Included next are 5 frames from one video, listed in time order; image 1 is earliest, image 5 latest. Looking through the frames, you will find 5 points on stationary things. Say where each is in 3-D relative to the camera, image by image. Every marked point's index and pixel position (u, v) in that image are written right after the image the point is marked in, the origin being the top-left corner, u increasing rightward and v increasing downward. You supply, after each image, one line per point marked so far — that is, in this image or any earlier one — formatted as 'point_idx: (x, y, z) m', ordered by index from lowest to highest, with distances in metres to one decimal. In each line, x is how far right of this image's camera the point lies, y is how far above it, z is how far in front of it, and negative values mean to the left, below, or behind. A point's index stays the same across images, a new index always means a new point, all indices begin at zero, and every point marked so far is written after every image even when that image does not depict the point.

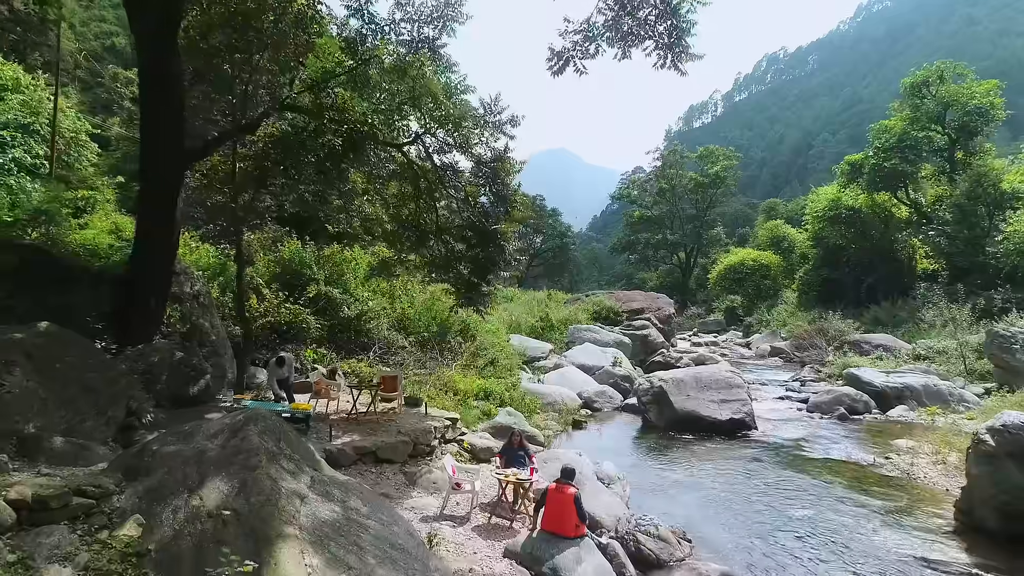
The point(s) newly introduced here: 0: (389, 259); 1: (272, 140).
0: (-2.1, +0.5, +9.1) m
1: (-3.4, +2.1, +7.6) m
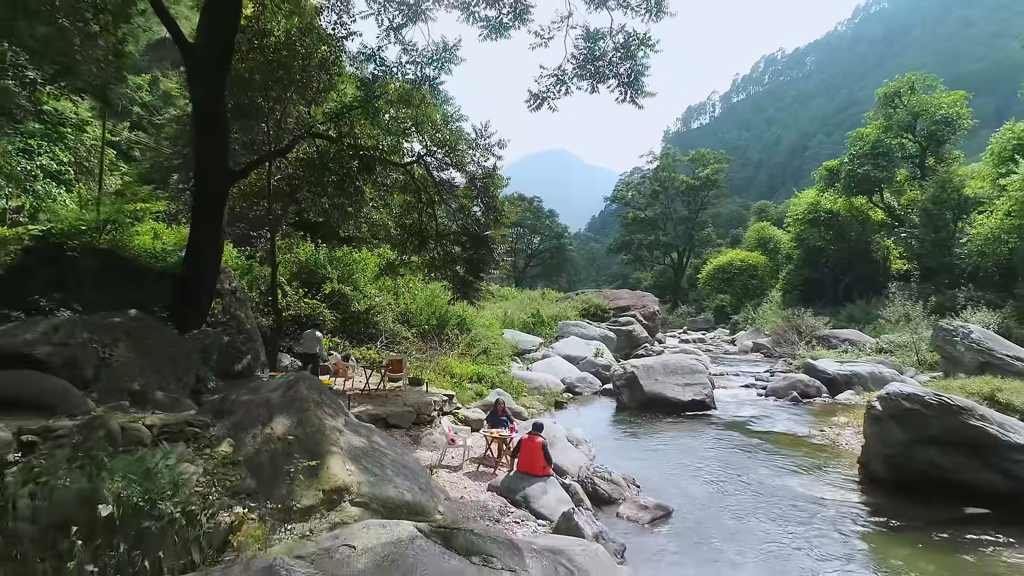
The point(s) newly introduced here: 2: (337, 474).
0: (-2.3, +0.5, +10.5) m
1: (-3.6, +2.1, +9.0) m
2: (-1.4, -1.5, +4.3) m
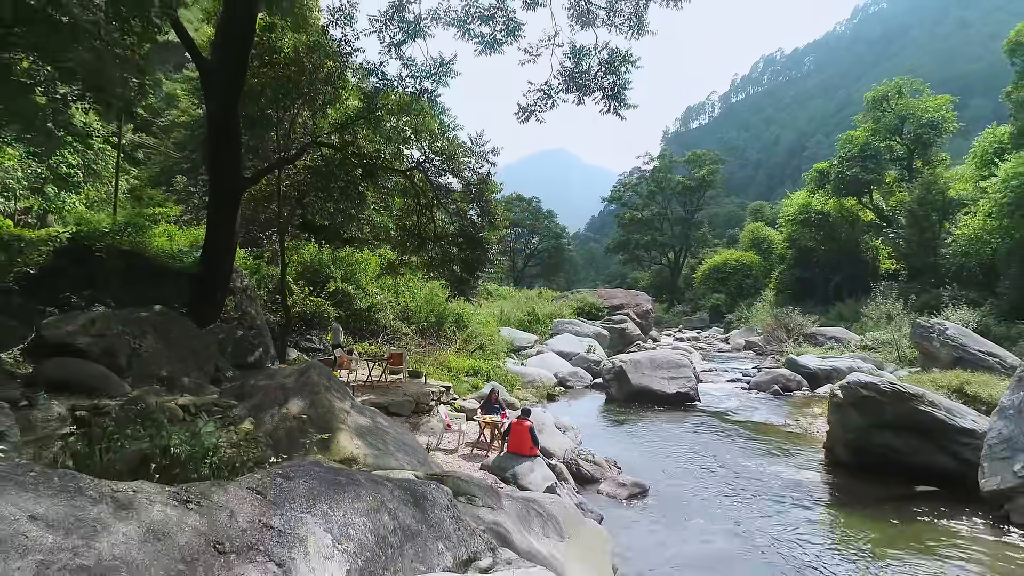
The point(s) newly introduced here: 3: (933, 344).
0: (-2.5, +0.6, +11.1) m
1: (-3.8, +2.2, +9.6) m
2: (-1.5, -1.5, +4.9) m
3: (+11.7, -1.6, +14.6) m
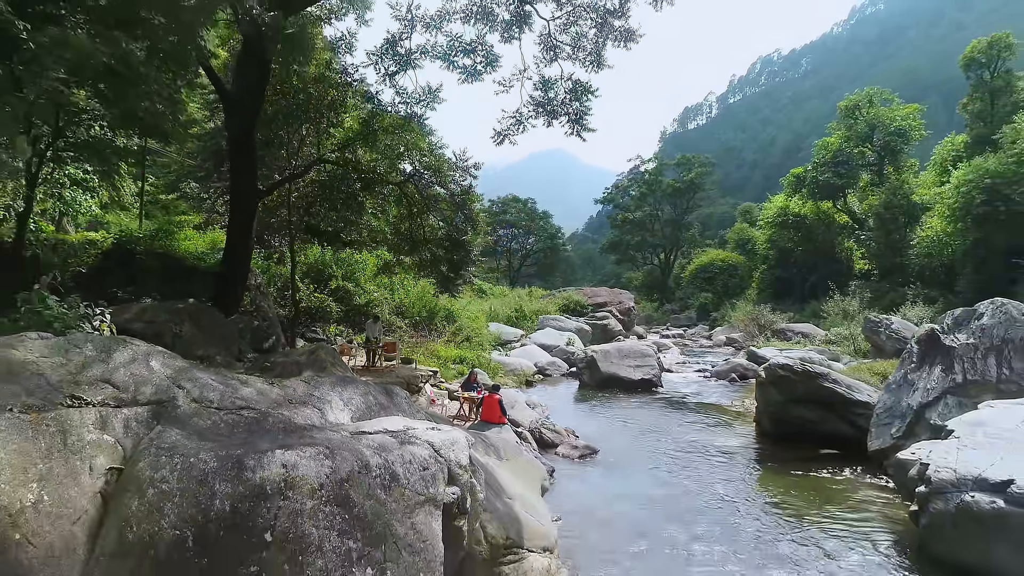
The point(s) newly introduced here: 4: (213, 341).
0: (-2.9, +0.6, +12.5) m
1: (-4.2, +2.2, +11.1) m
2: (-2.0, -1.4, +6.3) m
3: (+11.3, -1.5, +16.0) m
4: (-4.5, -0.8, +7.8) m
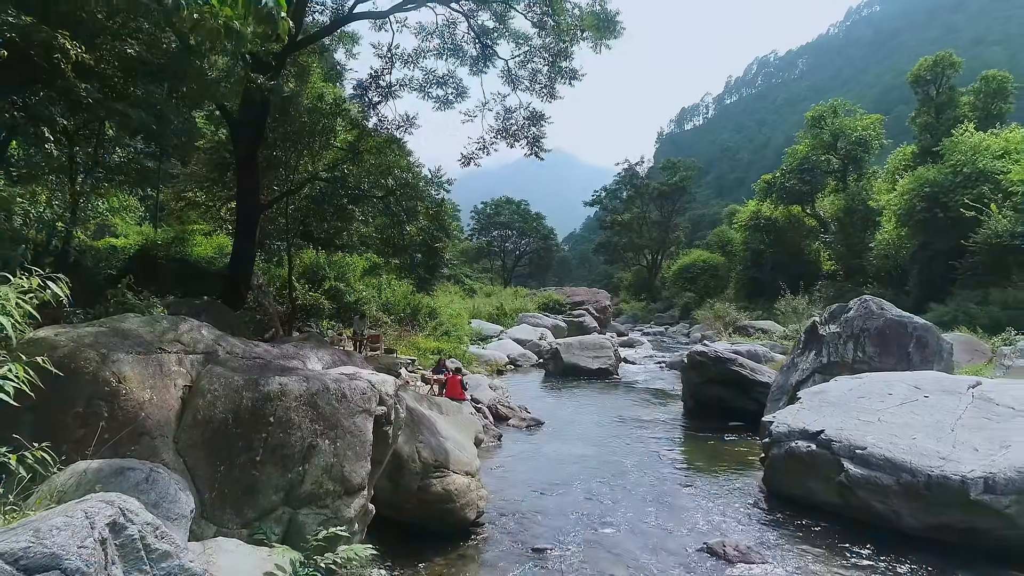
0: (-3.7, +0.7, +14.2) m
1: (-5.0, +2.2, +12.7) m
2: (-2.7, -1.4, +8.0) m
3: (+10.5, -1.5, +17.7) m
4: (-5.2, -0.8, +9.5) m
